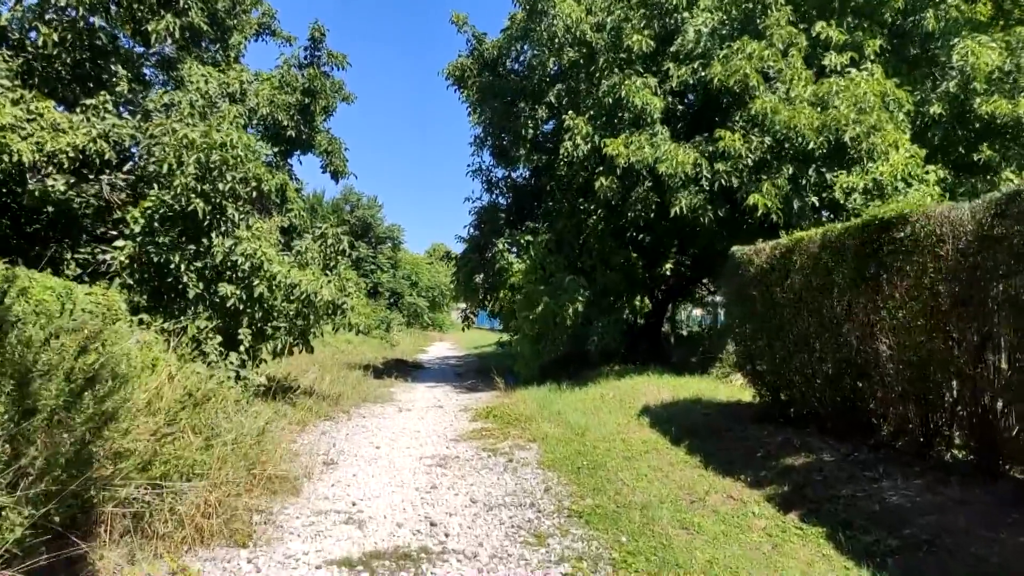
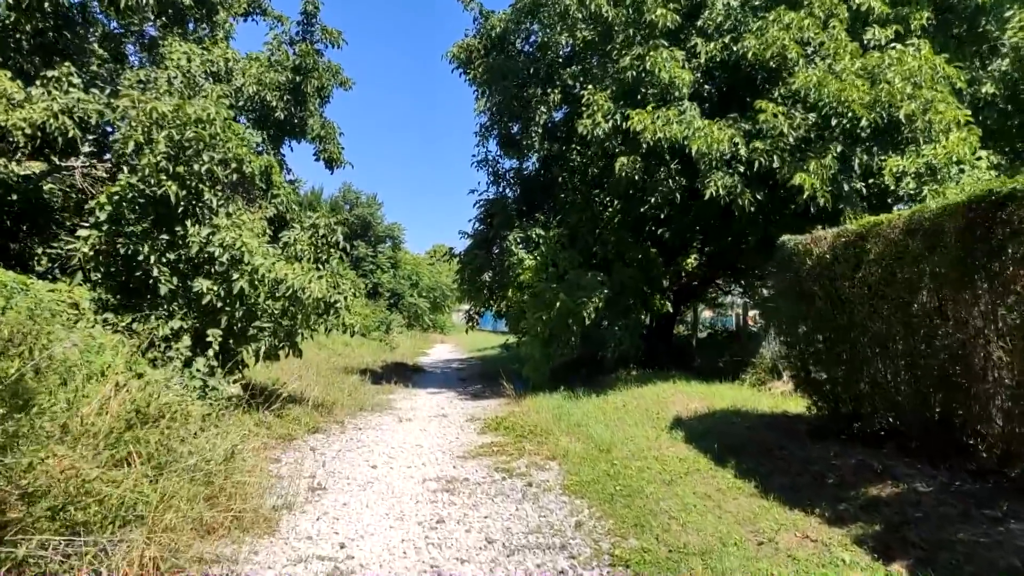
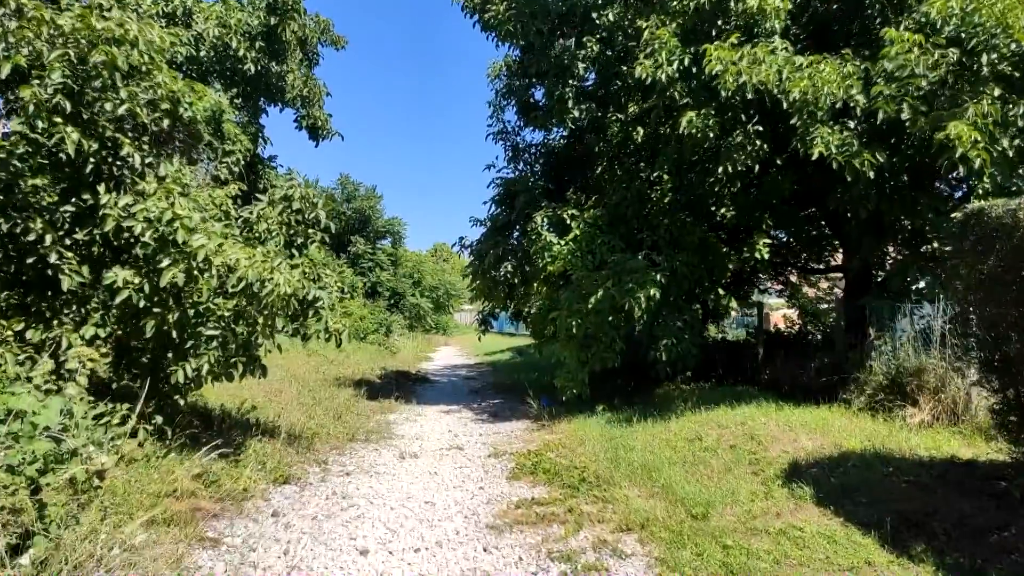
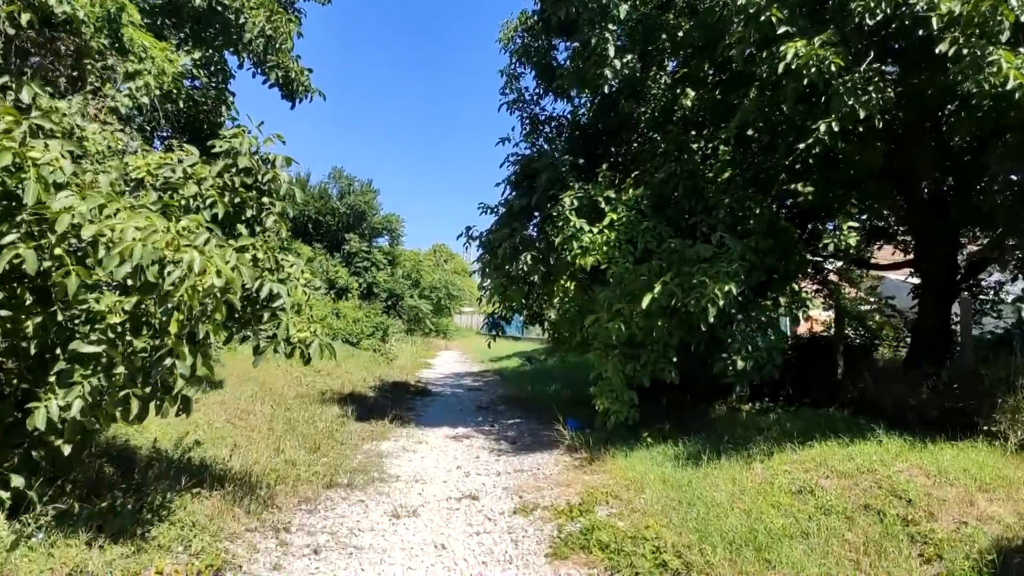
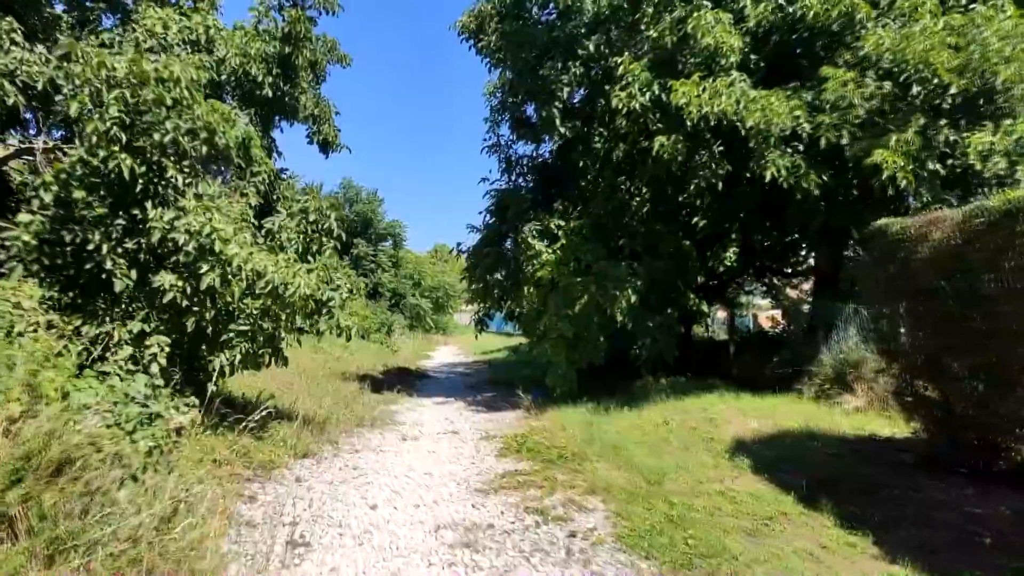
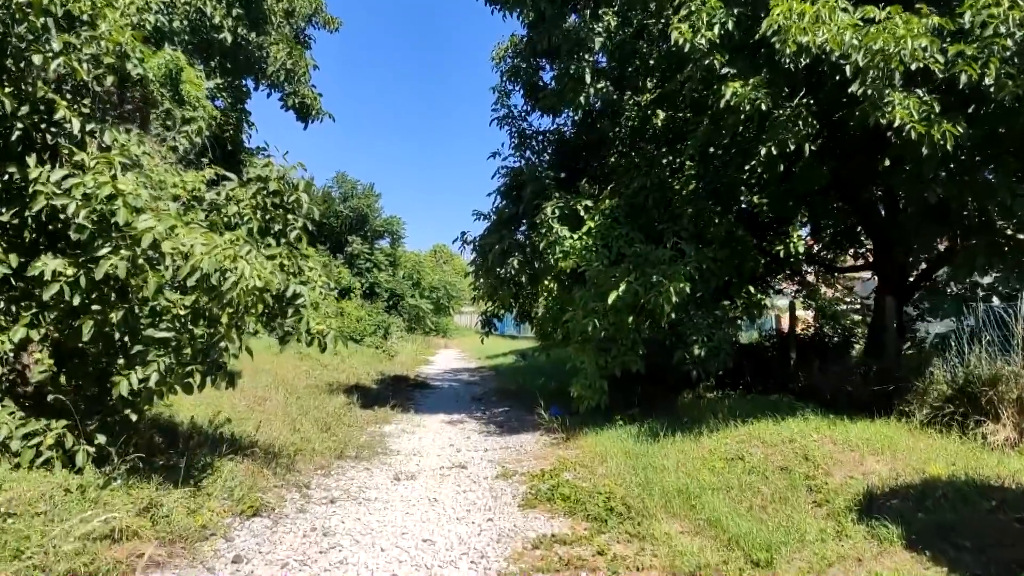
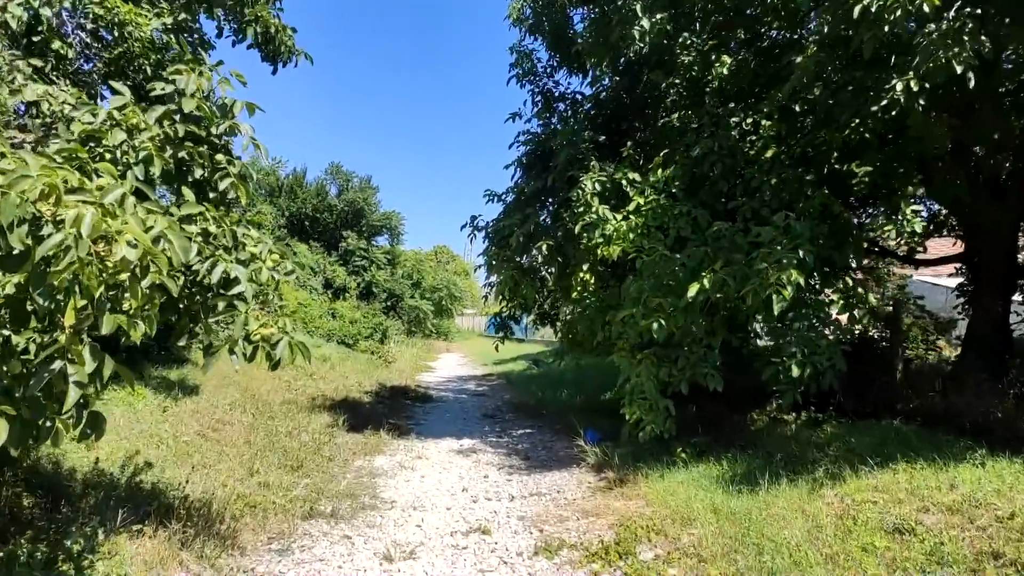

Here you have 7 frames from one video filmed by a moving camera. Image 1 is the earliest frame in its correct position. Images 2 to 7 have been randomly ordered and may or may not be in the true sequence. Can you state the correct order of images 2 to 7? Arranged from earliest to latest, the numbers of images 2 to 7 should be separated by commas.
2, 5, 3, 6, 4, 7
